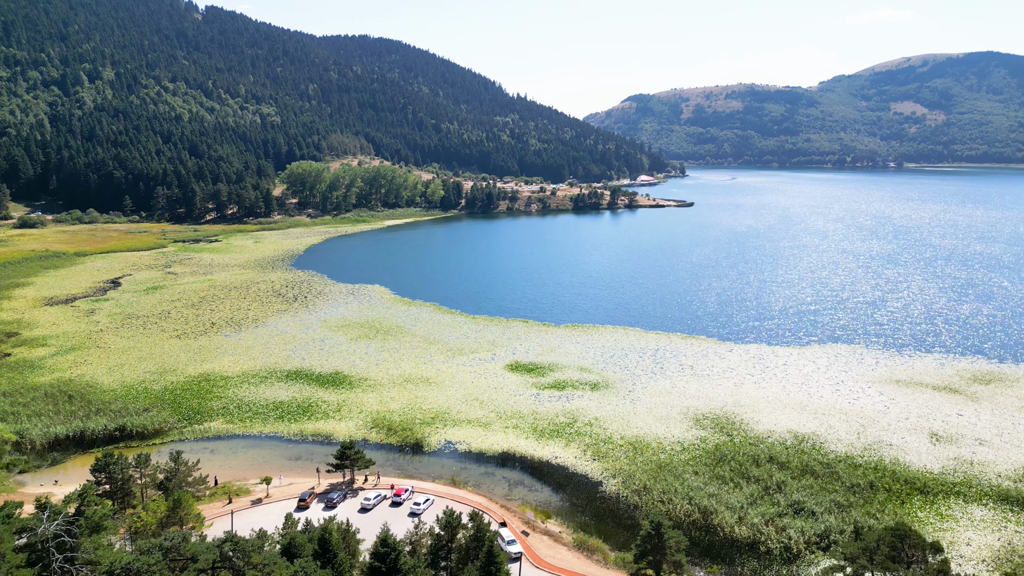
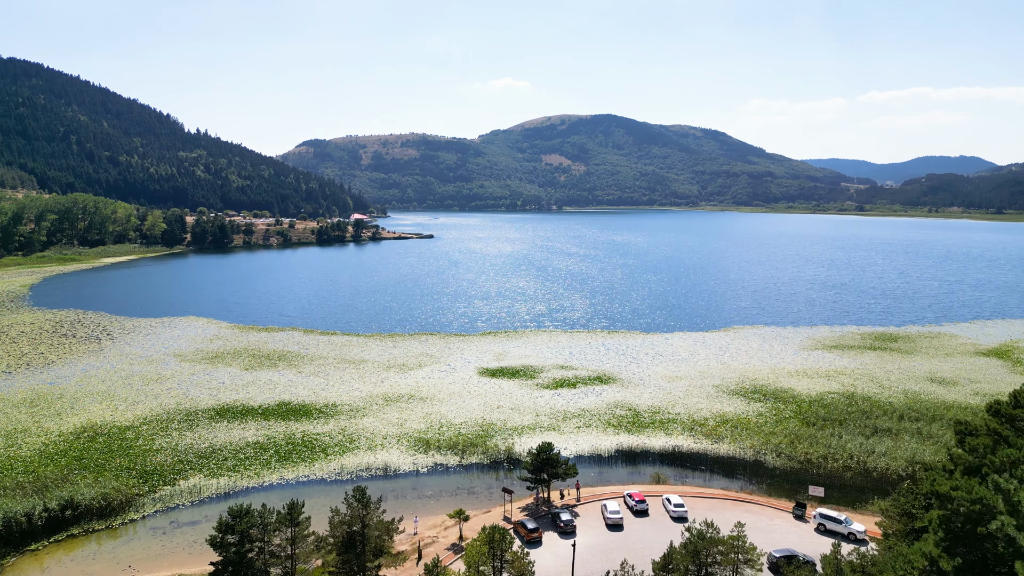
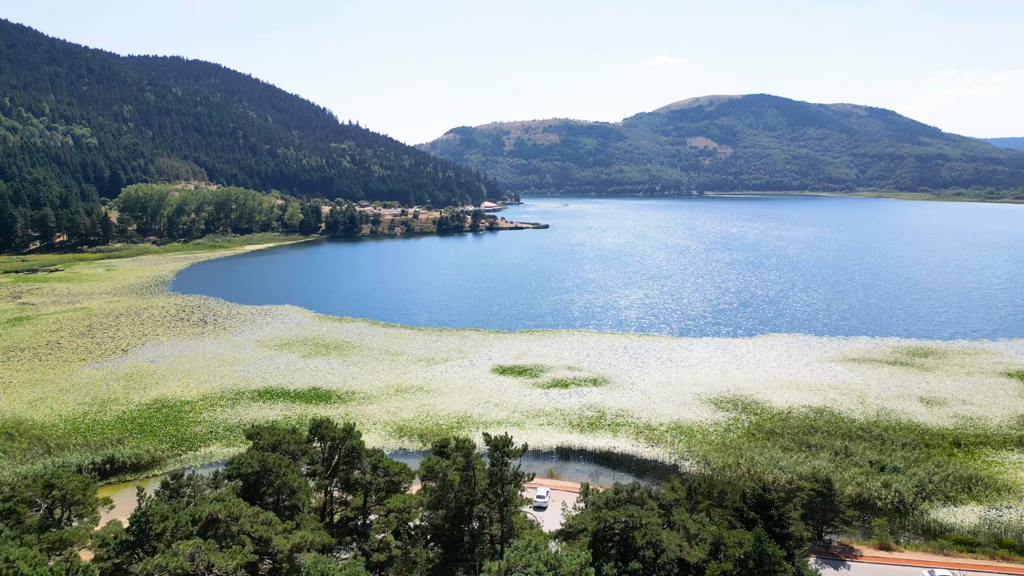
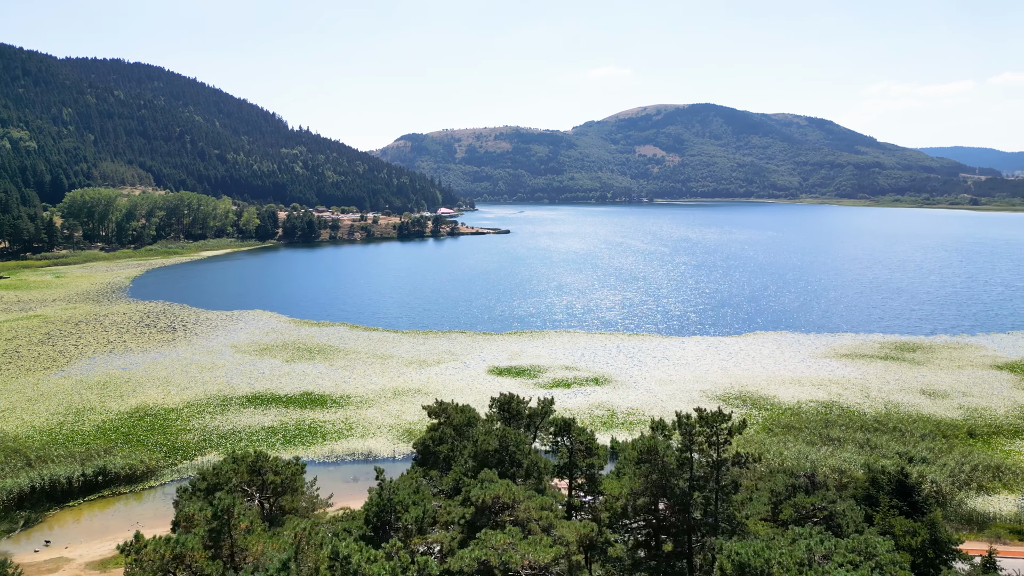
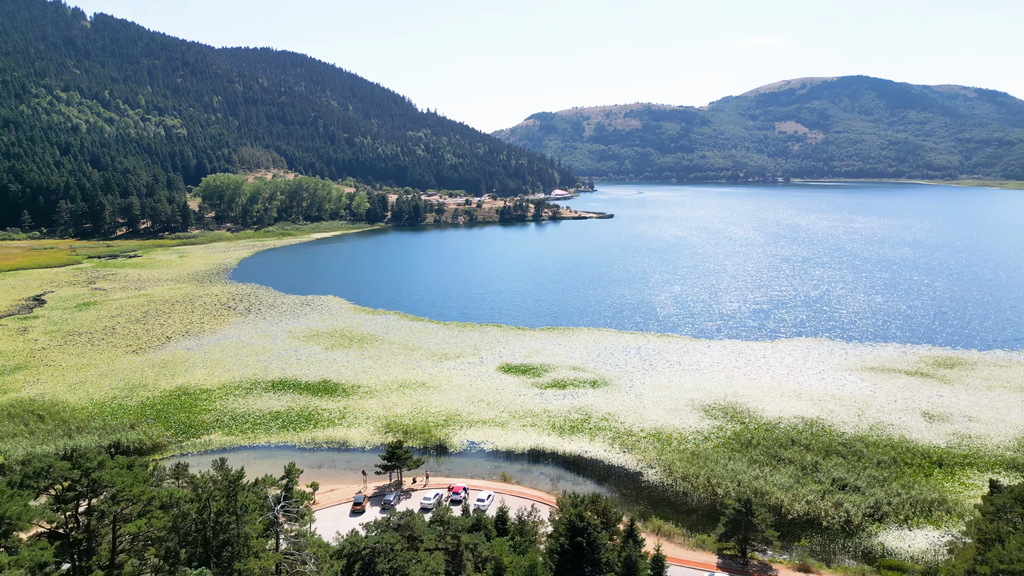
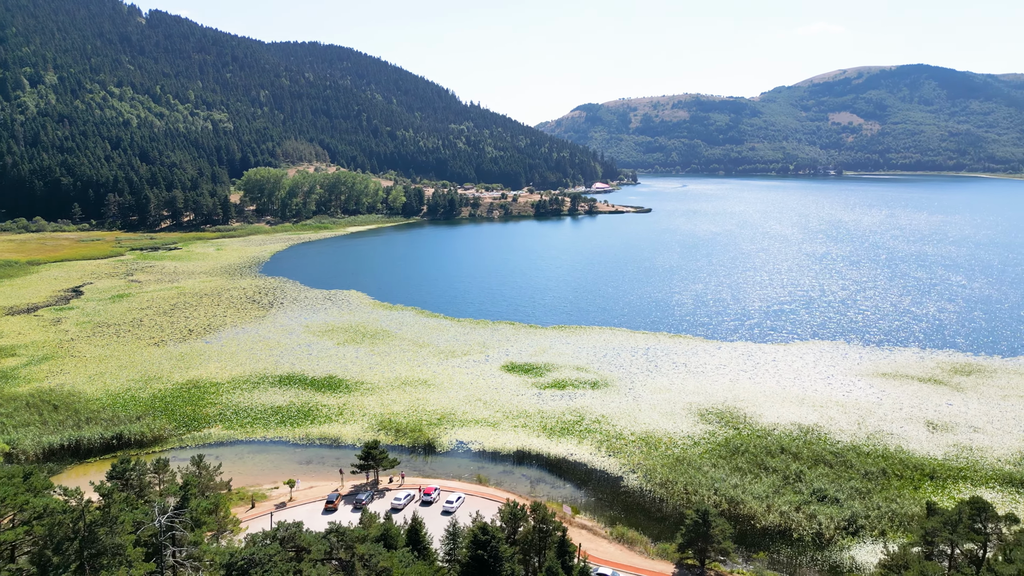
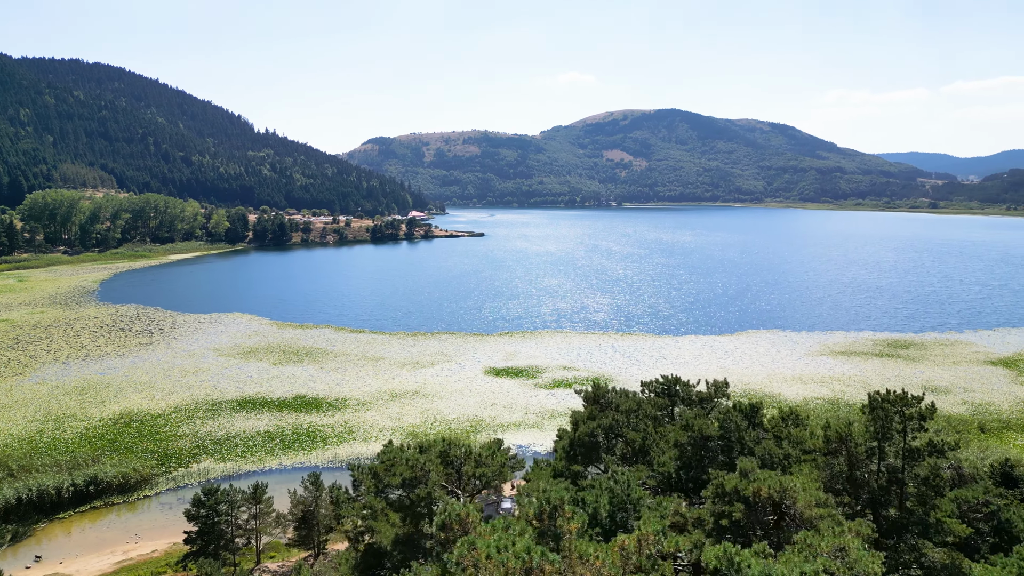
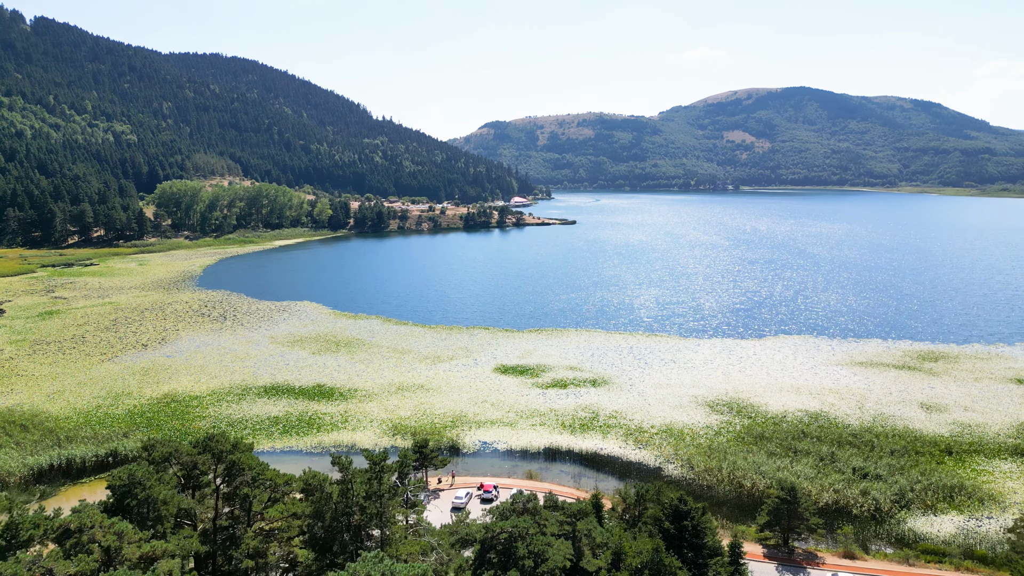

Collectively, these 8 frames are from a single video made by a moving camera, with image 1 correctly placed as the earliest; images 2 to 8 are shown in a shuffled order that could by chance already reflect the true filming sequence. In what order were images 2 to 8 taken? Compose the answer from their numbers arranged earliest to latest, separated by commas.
6, 5, 8, 3, 4, 7, 2
